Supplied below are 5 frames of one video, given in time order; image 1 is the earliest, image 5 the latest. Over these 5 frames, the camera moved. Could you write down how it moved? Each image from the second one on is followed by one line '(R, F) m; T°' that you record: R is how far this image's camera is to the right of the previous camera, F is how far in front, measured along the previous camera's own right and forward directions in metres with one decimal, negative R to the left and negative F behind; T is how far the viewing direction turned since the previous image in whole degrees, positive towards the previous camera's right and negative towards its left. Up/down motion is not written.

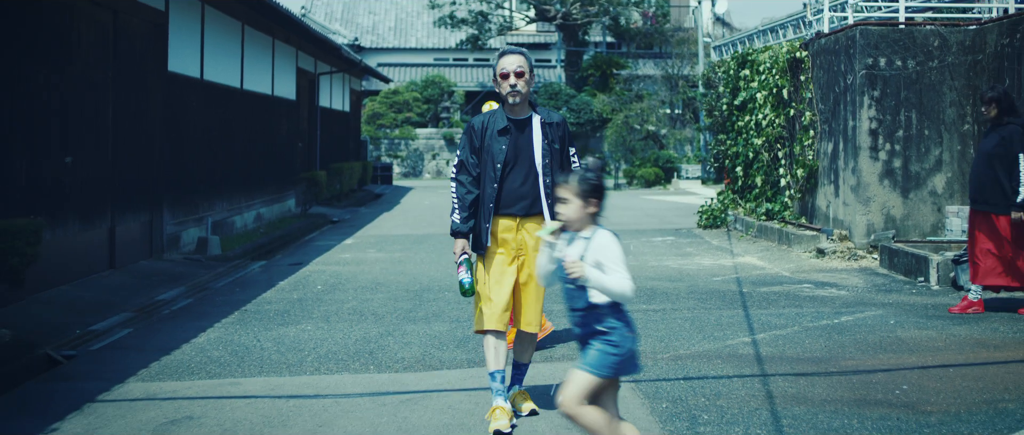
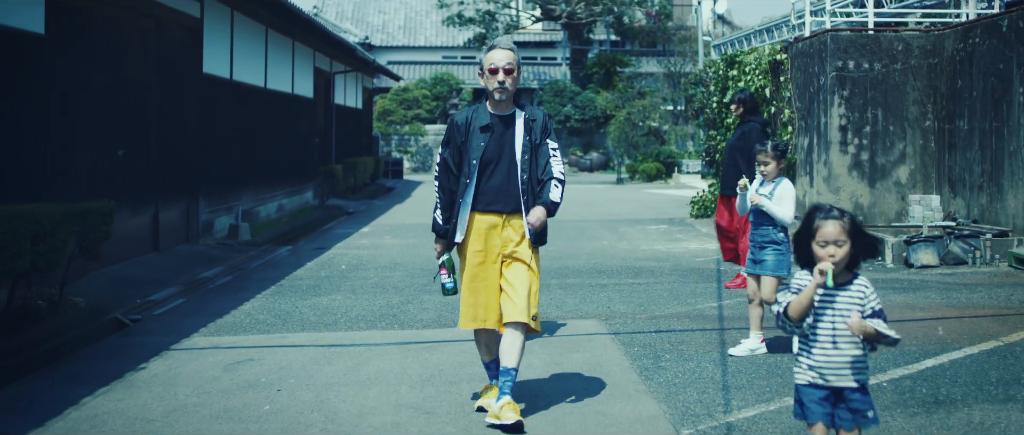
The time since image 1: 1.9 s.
(0.0, -1.0) m; 0°
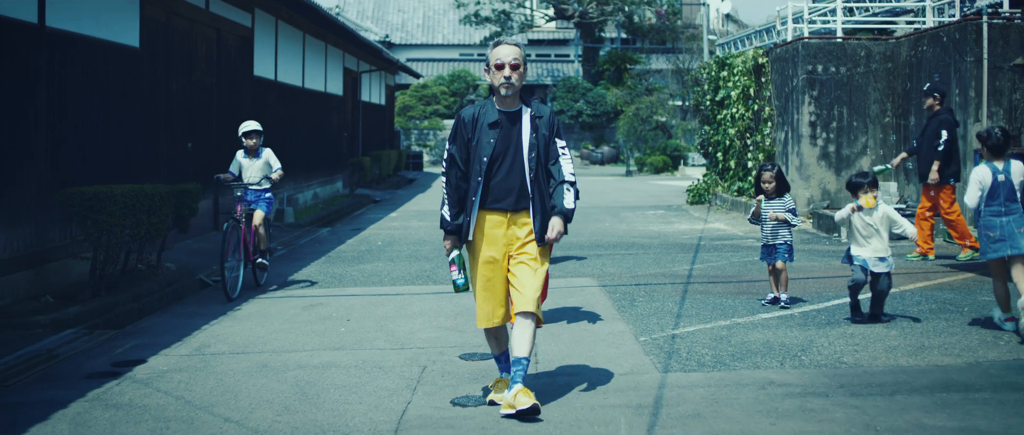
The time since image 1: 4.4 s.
(0.0, -1.5) m; -1°
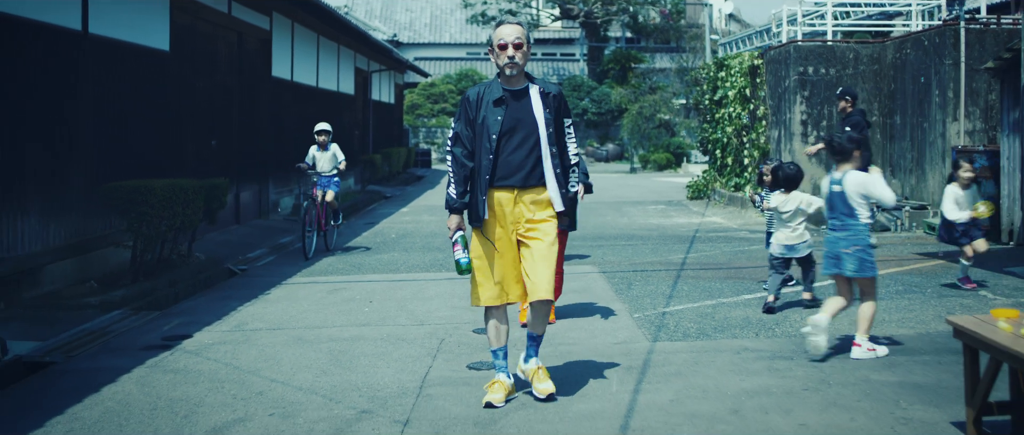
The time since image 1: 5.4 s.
(0.0, -0.6) m; 0°
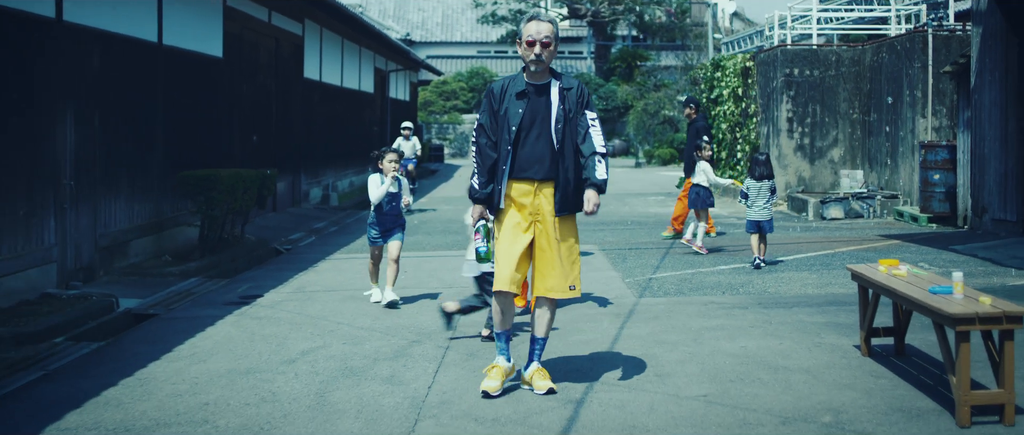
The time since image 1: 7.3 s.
(0.0, -1.2) m; -1°
